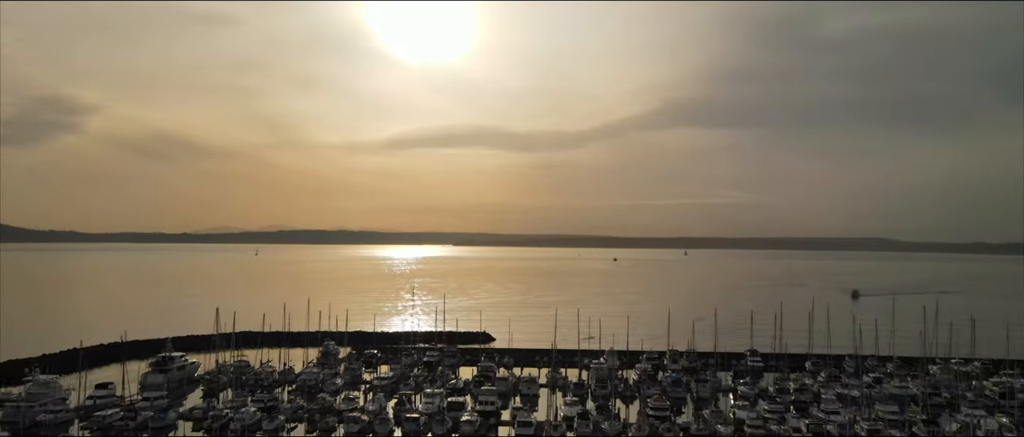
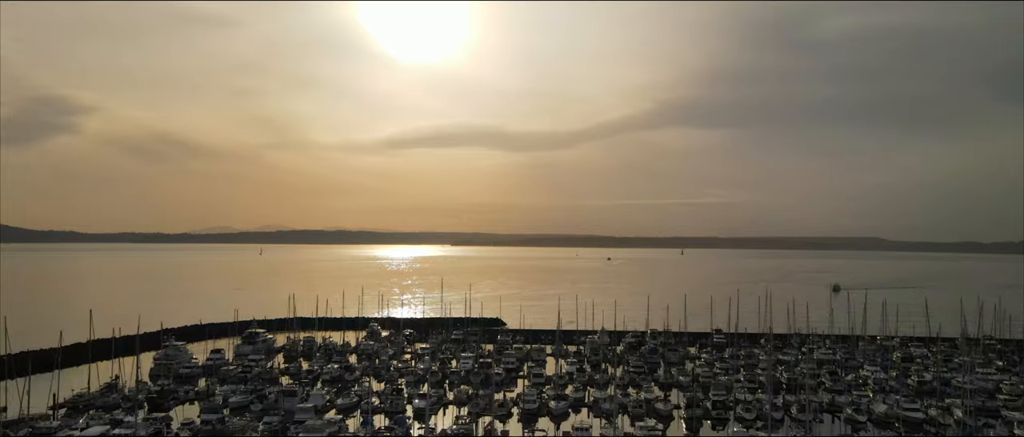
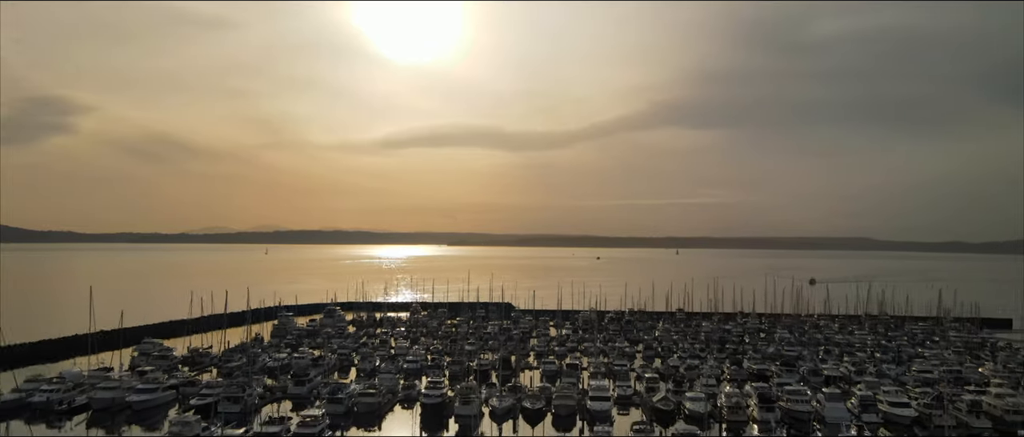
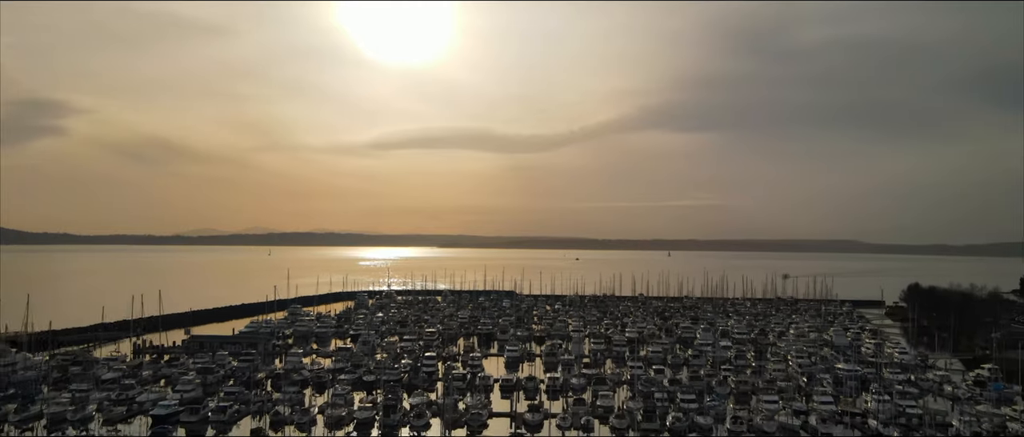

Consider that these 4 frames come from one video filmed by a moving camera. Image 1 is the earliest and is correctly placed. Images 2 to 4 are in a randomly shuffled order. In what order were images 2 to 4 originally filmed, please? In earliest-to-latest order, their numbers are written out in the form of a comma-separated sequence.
2, 3, 4
